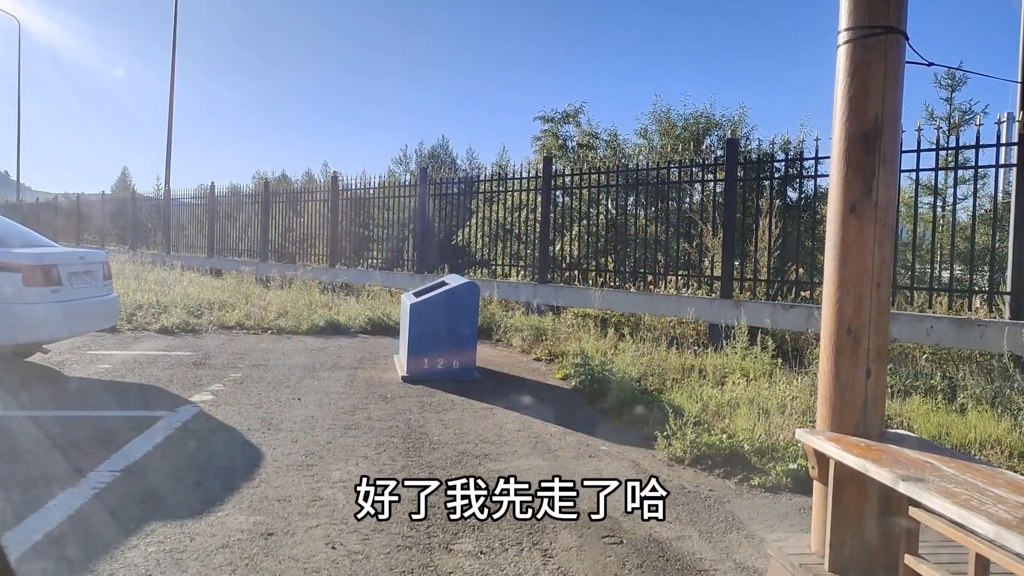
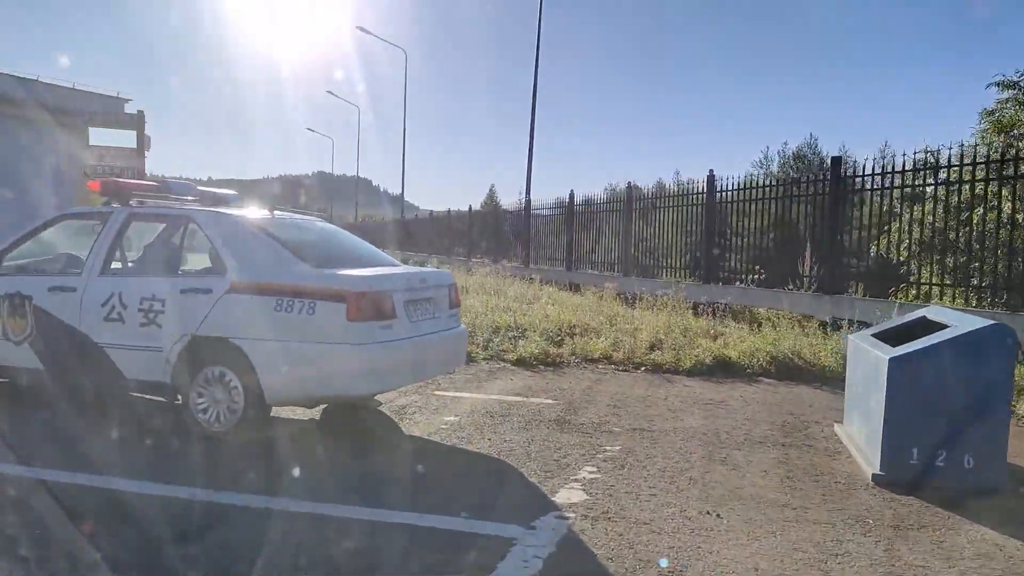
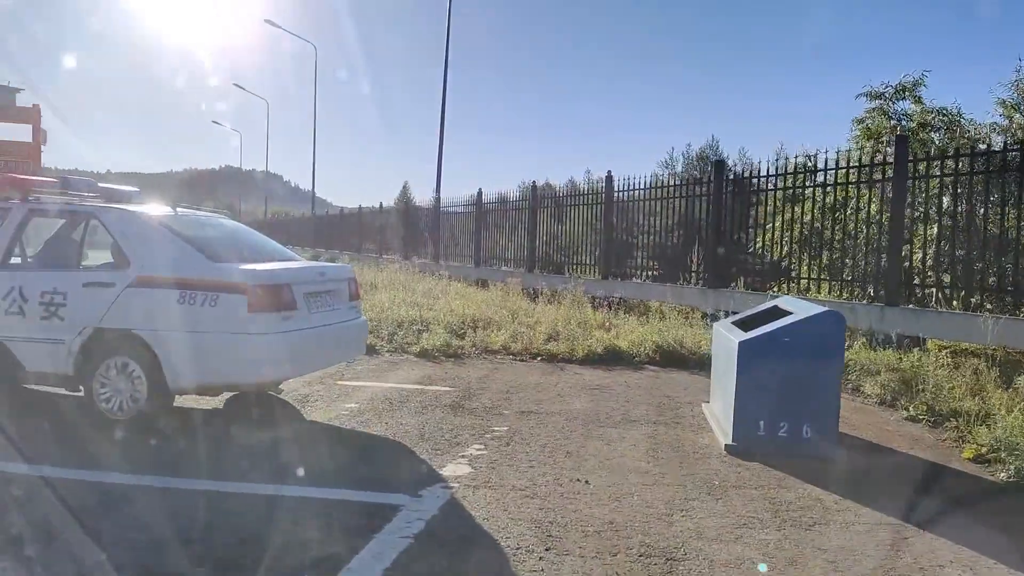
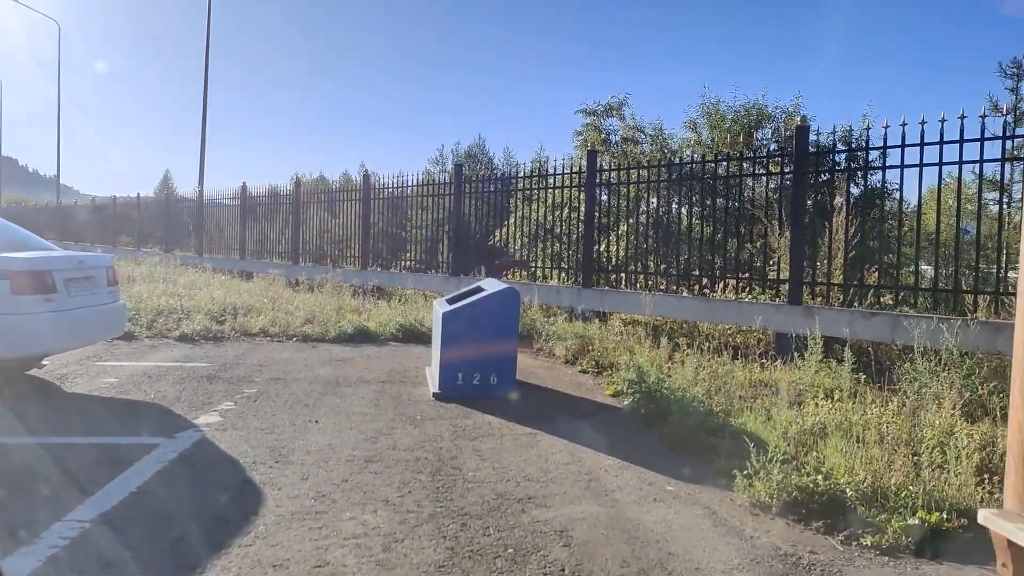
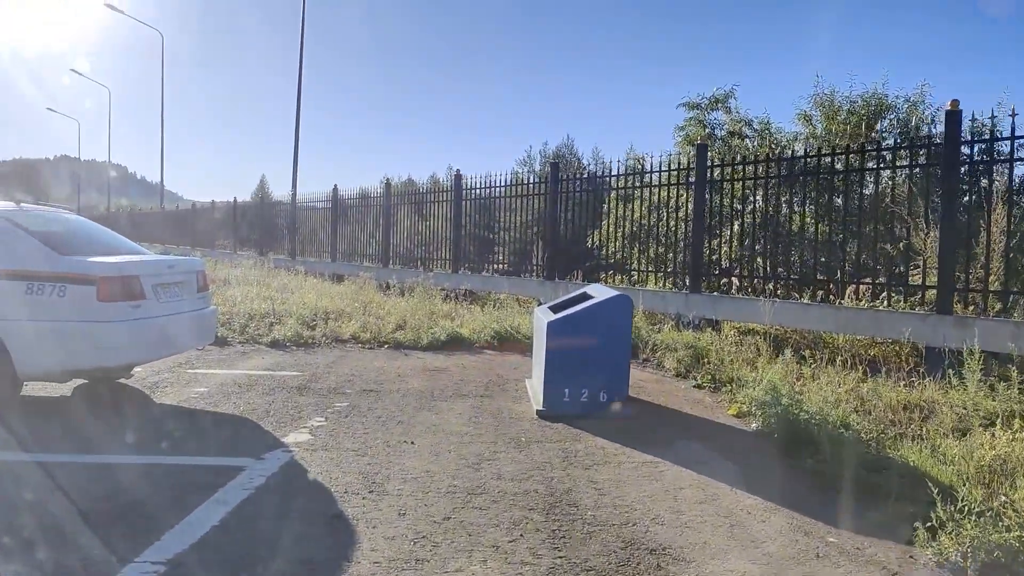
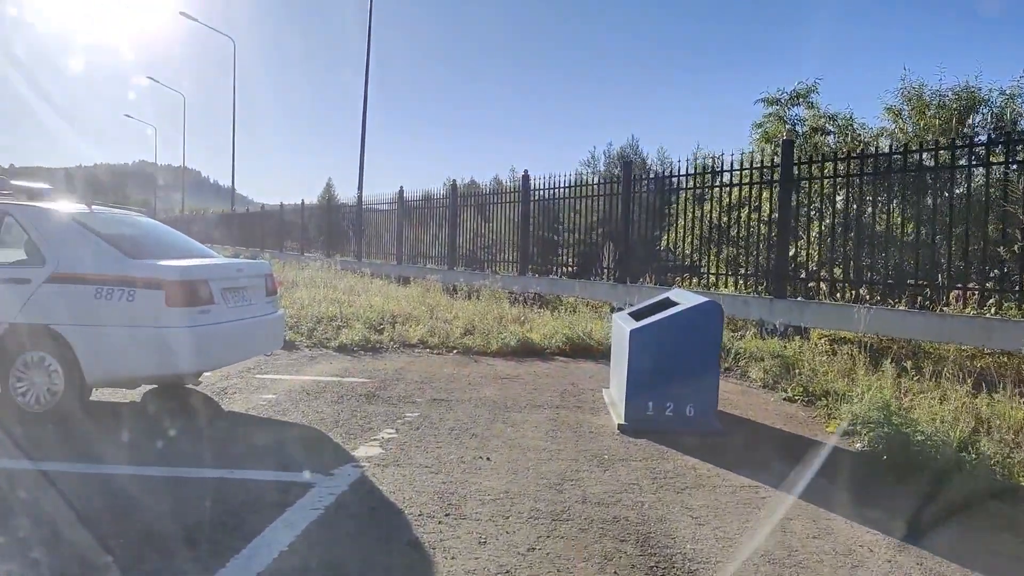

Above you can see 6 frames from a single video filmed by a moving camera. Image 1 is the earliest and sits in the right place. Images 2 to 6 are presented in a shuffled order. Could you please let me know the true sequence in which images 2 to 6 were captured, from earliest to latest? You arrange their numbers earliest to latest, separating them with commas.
4, 5, 6, 3, 2
